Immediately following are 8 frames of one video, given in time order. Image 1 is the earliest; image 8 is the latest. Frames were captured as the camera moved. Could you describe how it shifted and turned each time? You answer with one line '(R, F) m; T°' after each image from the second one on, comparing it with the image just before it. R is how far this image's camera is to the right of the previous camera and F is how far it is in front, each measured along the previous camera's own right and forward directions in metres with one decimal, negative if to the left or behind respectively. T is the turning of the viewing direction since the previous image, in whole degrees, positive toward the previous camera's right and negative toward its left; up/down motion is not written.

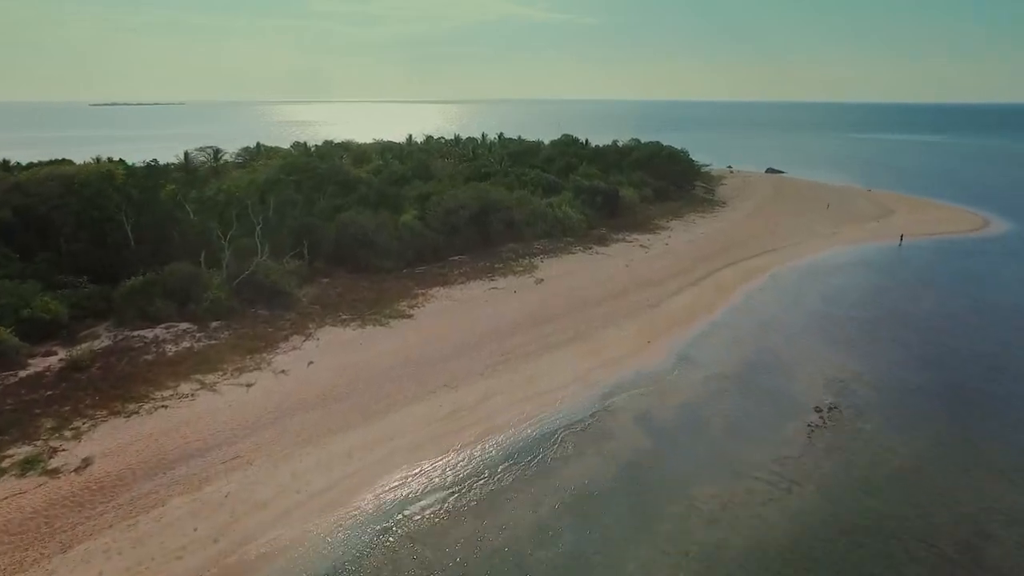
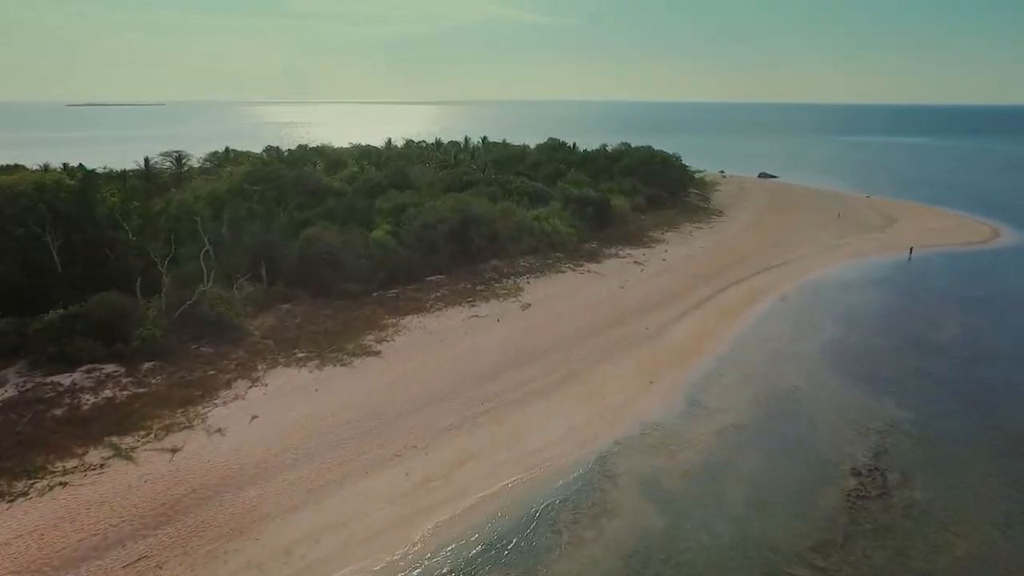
(+0.1, +2.5) m; +1°
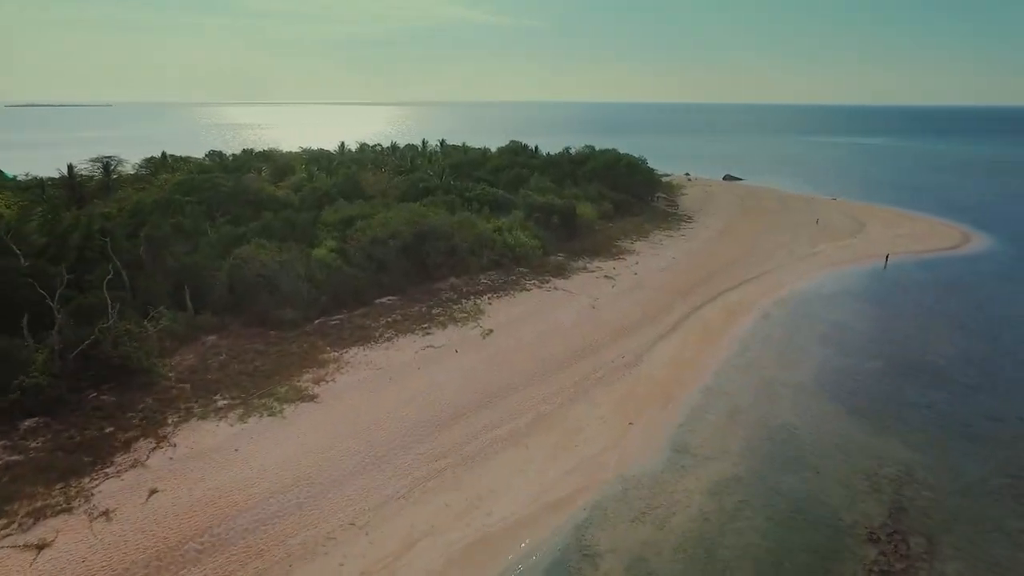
(+0.2, +2.3) m; +3°
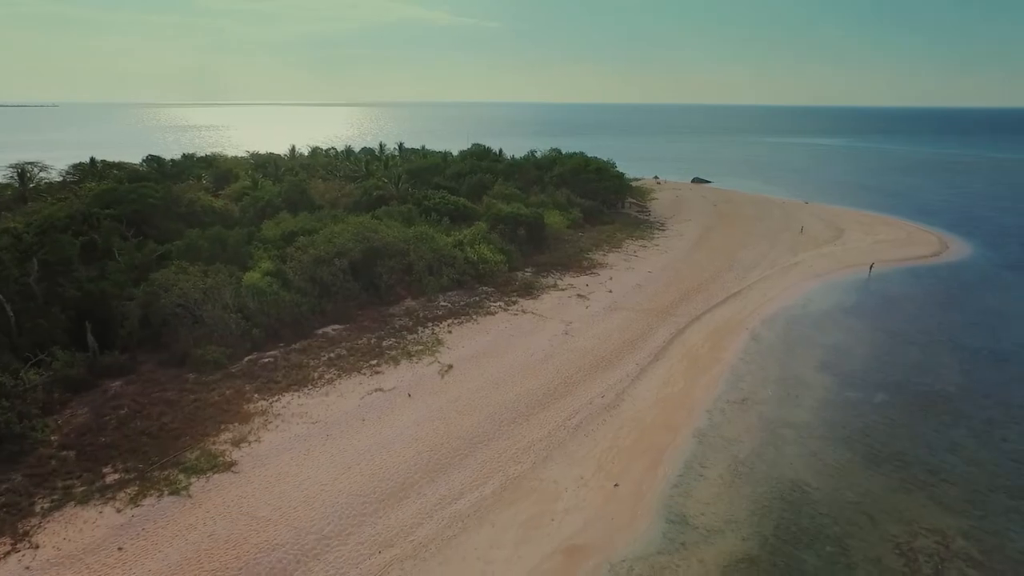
(+0.1, +2.5) m; +3°
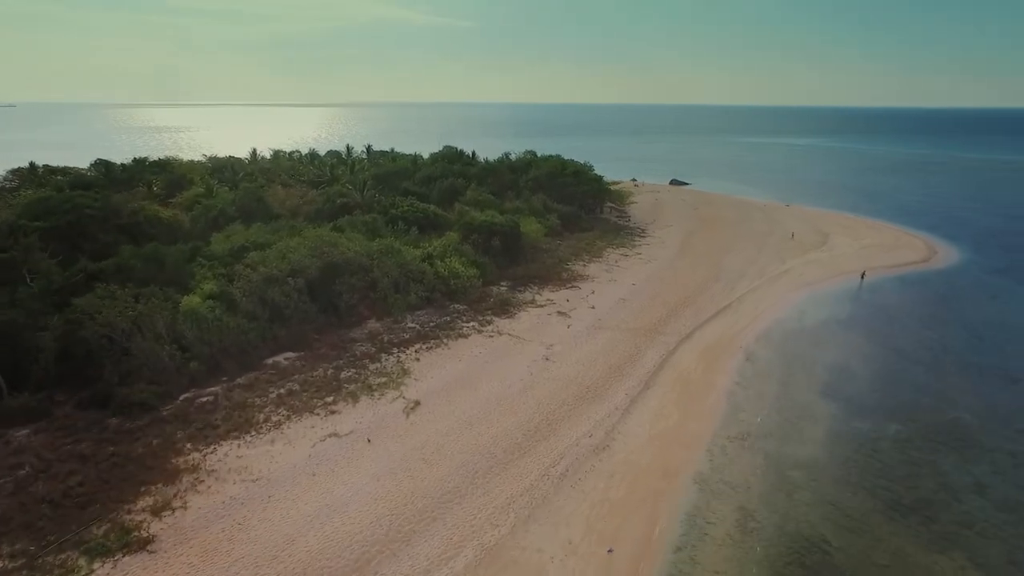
(0.0, +1.9) m; +2°
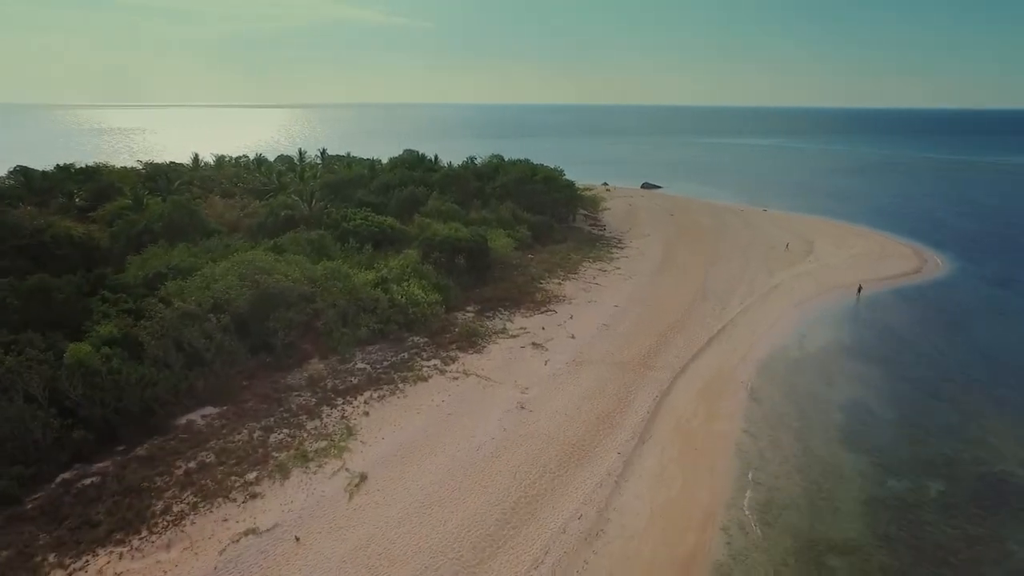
(0.0, +2.8) m; +3°
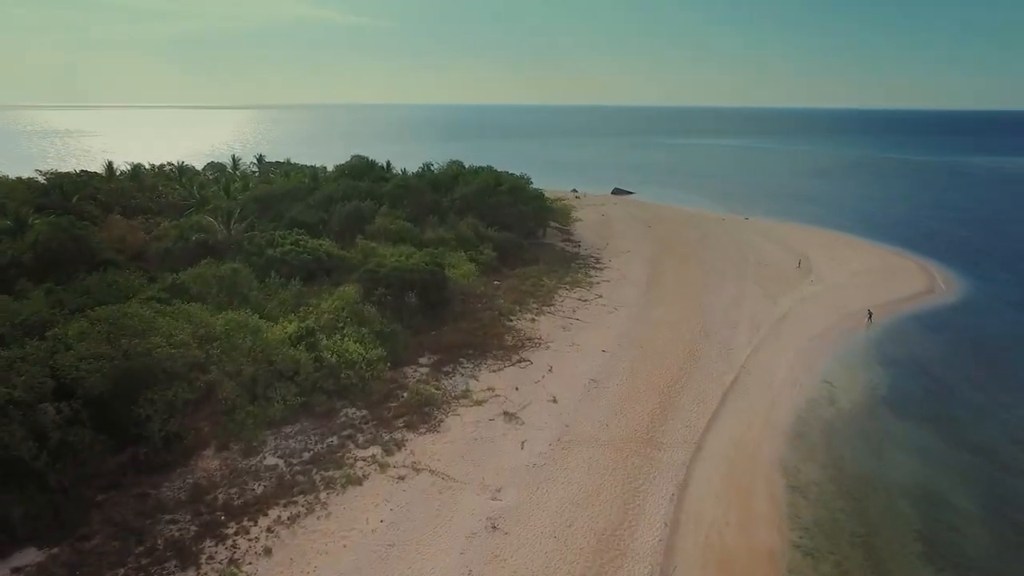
(0.0, +4.2) m; +3°
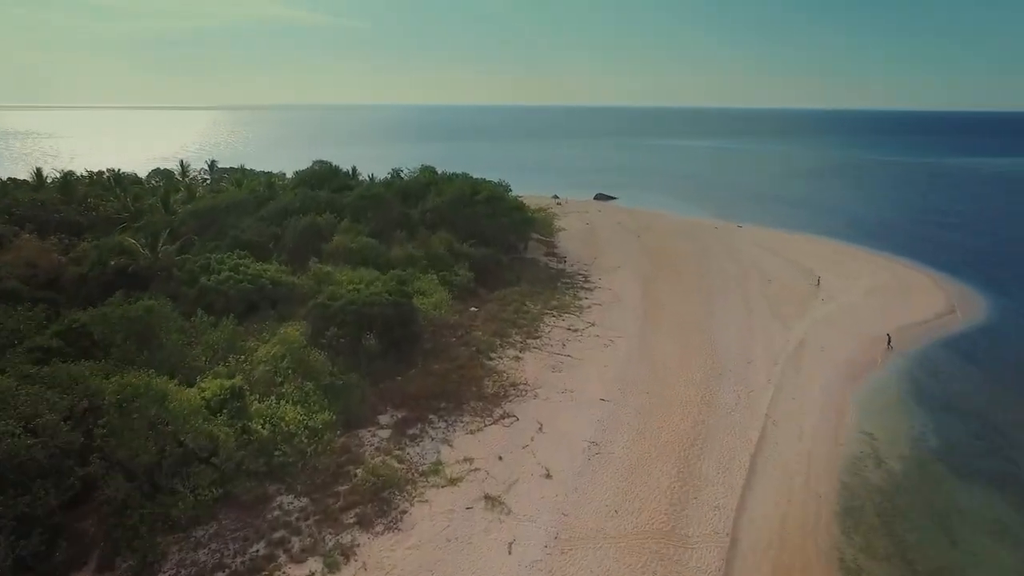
(-0.1, +3.1) m; +2°
